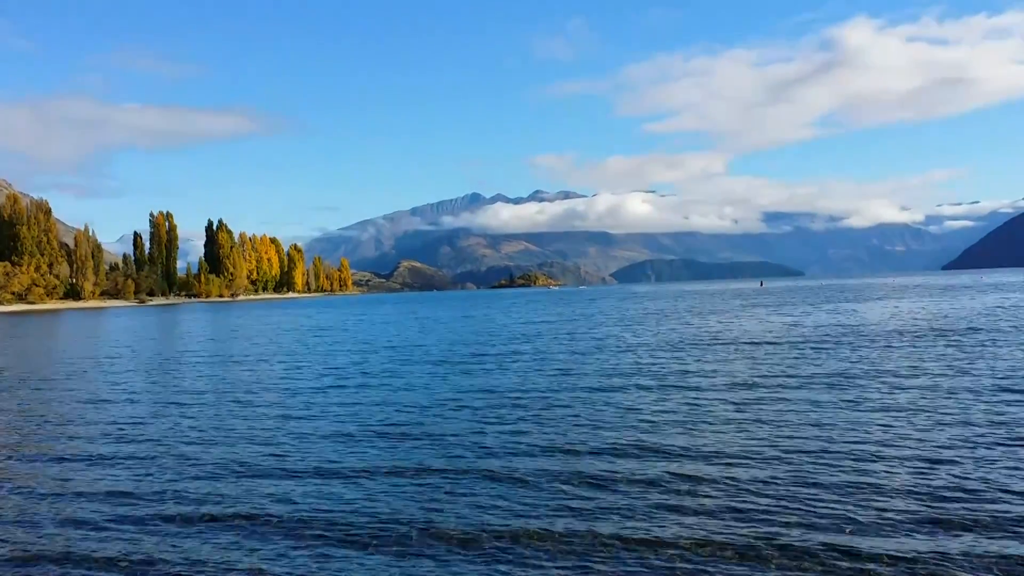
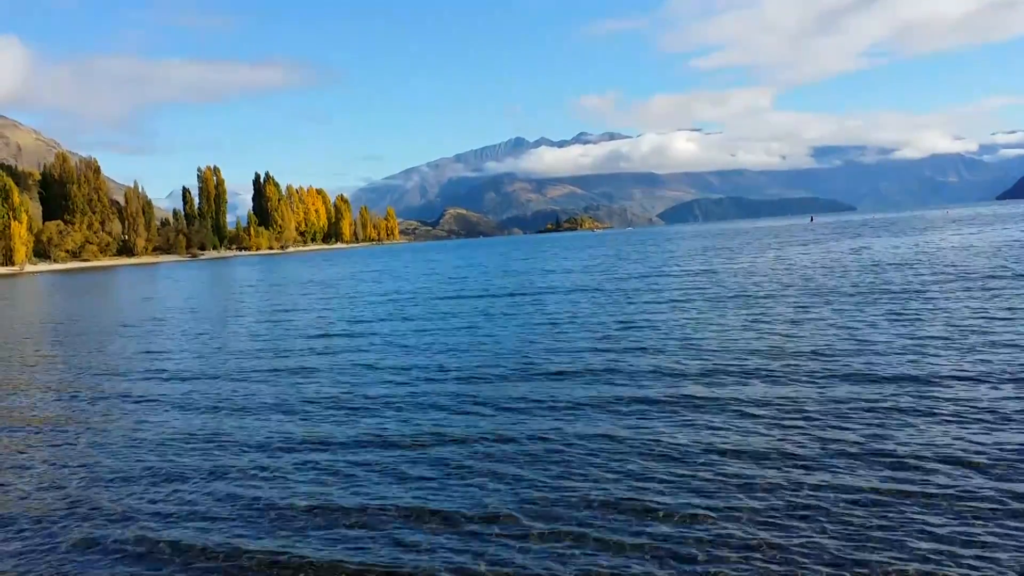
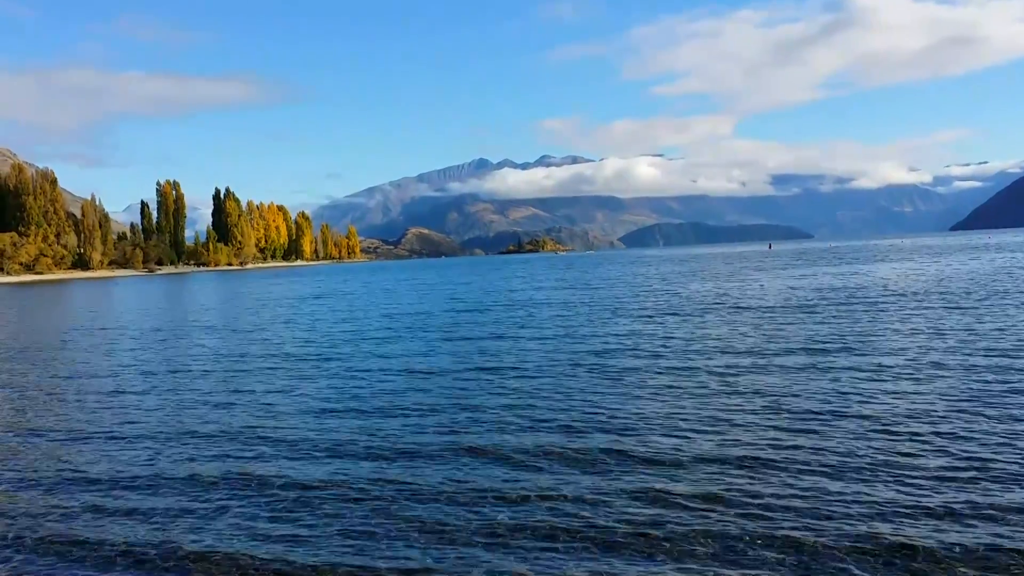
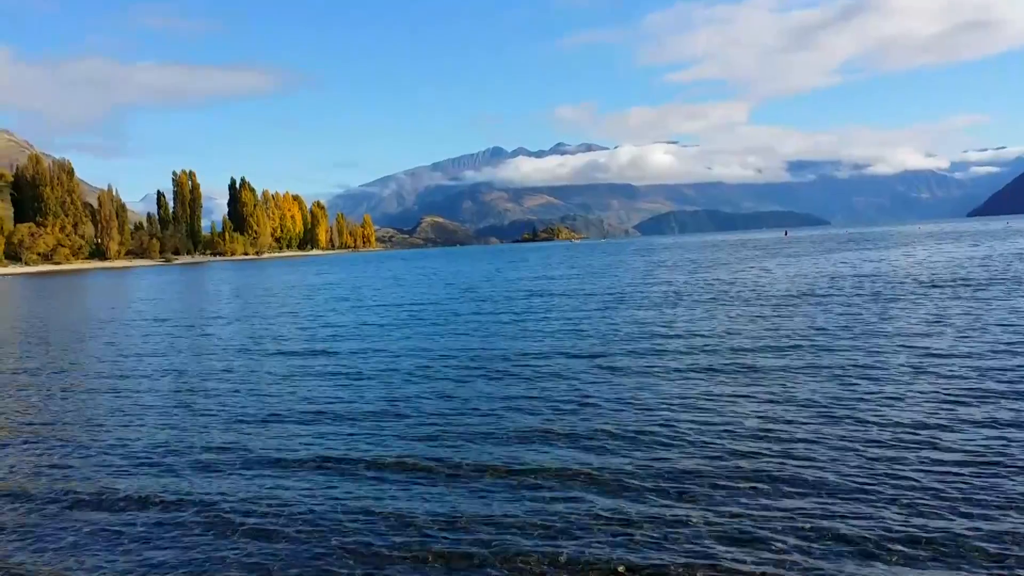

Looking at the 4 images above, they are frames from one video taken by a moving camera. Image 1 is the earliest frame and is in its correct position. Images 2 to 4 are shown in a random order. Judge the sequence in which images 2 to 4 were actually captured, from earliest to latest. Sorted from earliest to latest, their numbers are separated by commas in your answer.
3, 4, 2
